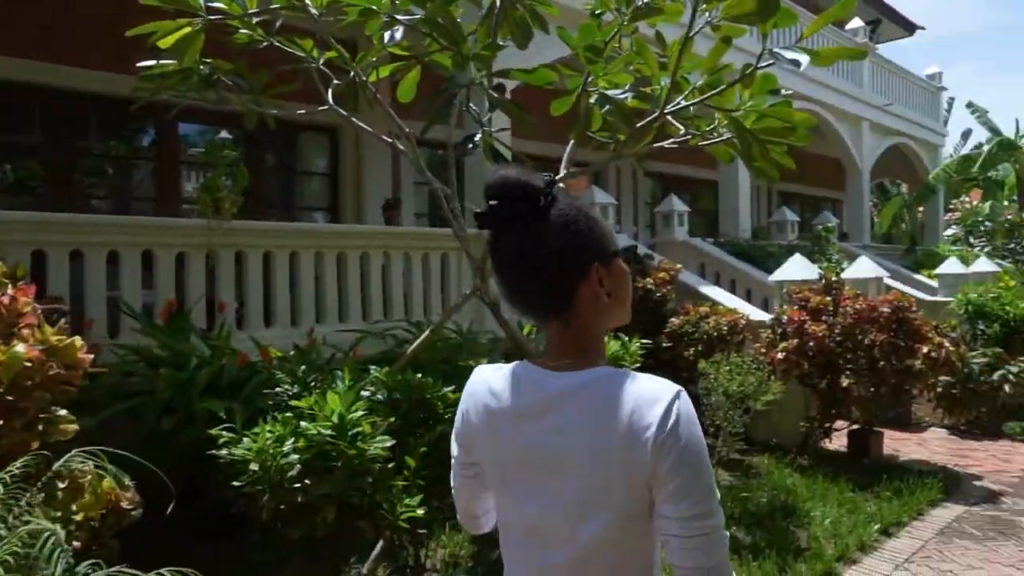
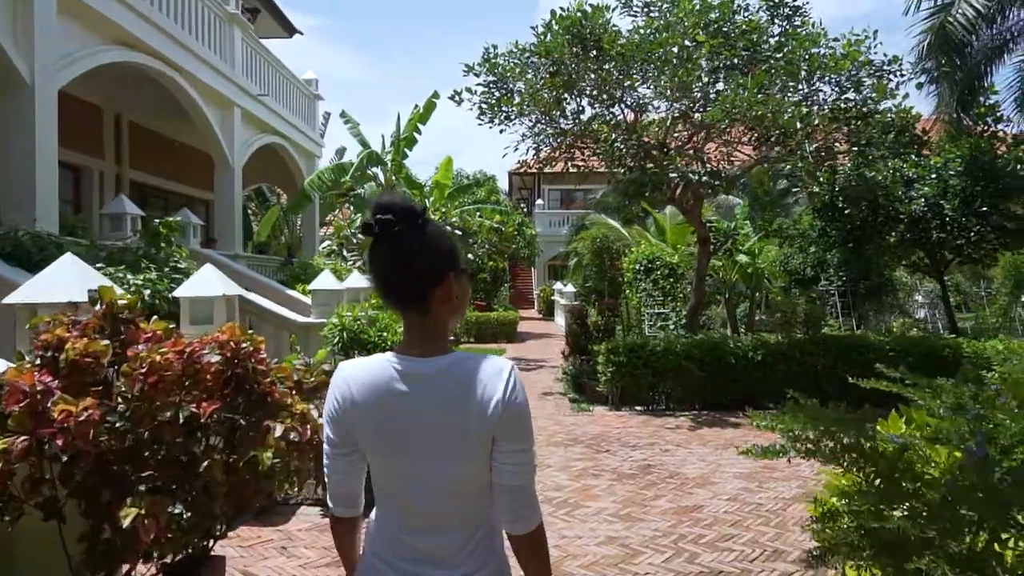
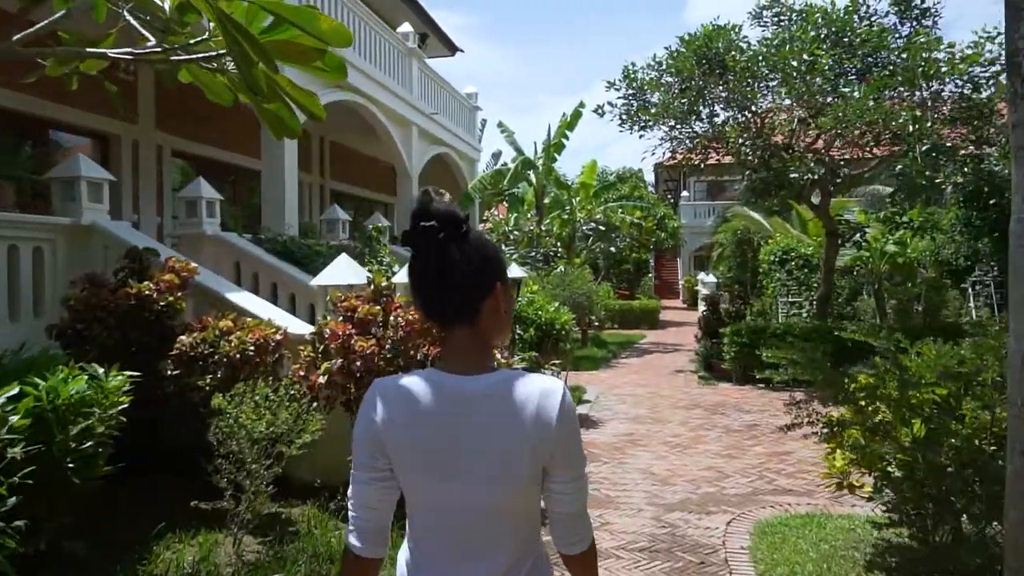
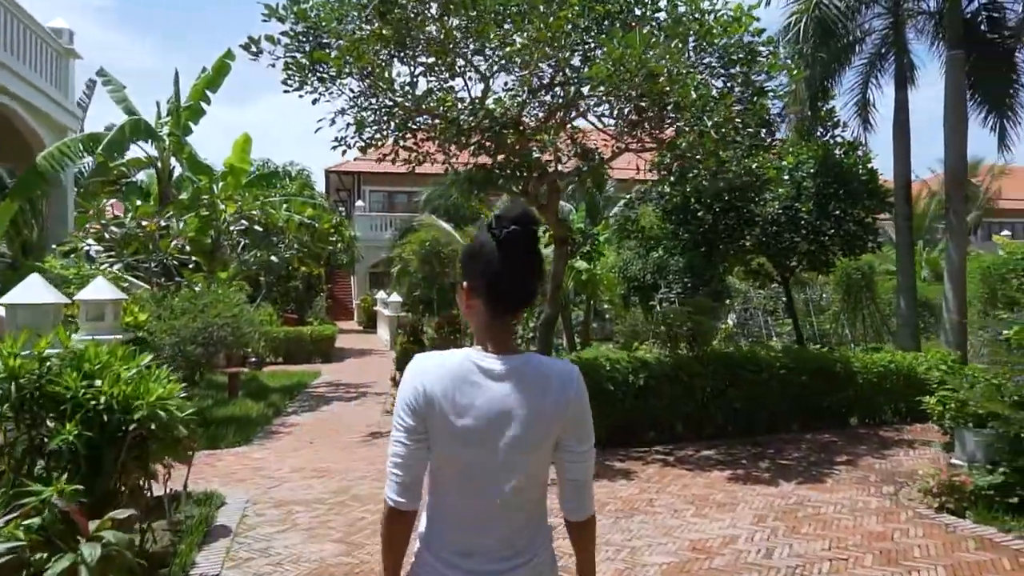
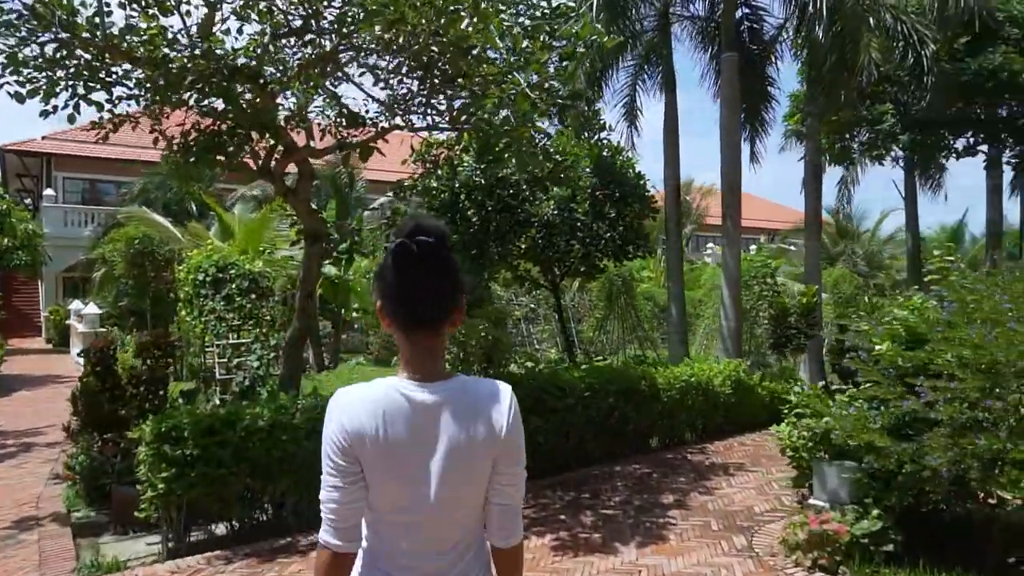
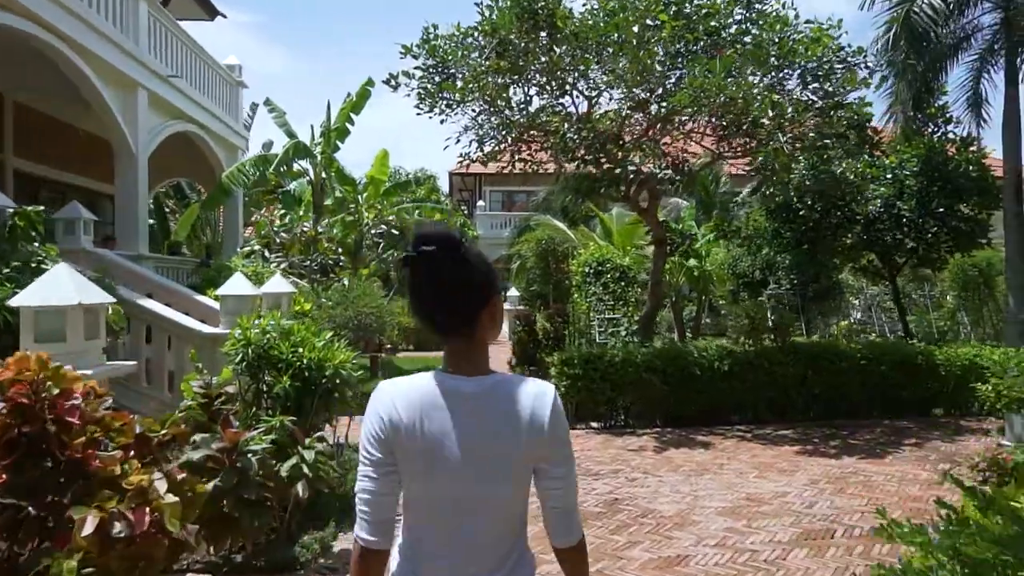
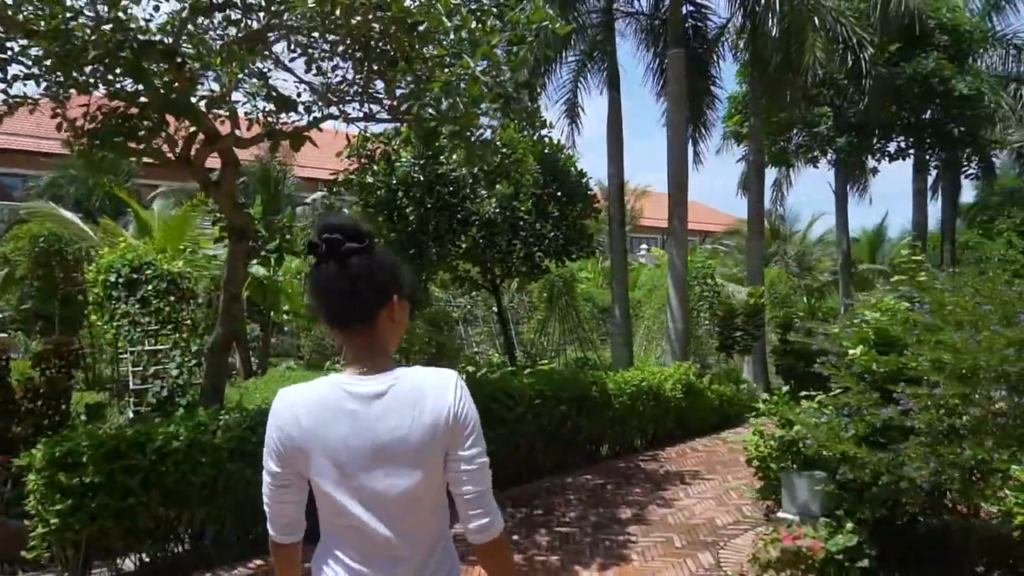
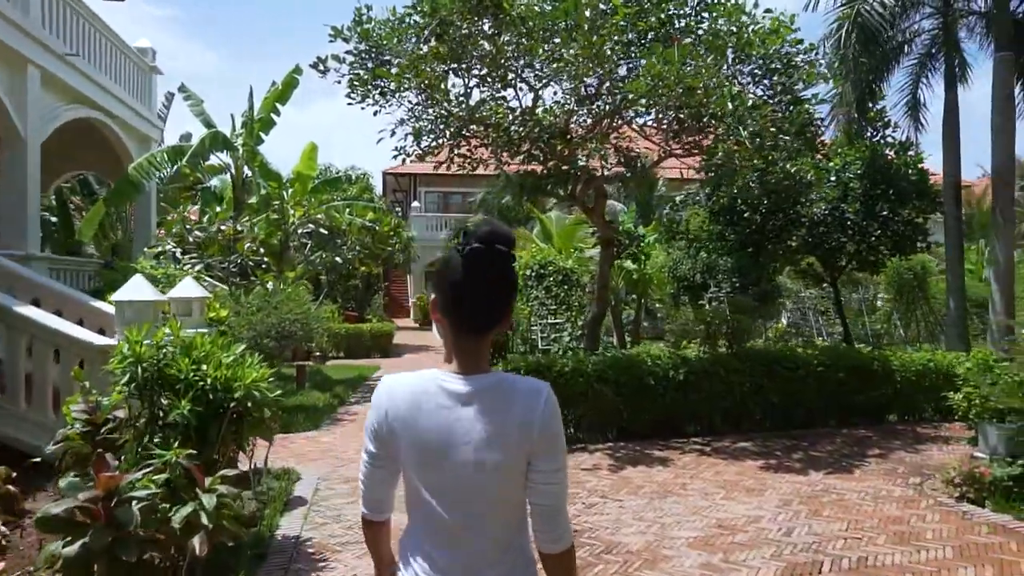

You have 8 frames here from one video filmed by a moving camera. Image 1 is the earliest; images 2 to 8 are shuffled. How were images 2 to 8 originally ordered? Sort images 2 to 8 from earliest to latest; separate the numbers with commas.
3, 2, 6, 8, 4, 5, 7
